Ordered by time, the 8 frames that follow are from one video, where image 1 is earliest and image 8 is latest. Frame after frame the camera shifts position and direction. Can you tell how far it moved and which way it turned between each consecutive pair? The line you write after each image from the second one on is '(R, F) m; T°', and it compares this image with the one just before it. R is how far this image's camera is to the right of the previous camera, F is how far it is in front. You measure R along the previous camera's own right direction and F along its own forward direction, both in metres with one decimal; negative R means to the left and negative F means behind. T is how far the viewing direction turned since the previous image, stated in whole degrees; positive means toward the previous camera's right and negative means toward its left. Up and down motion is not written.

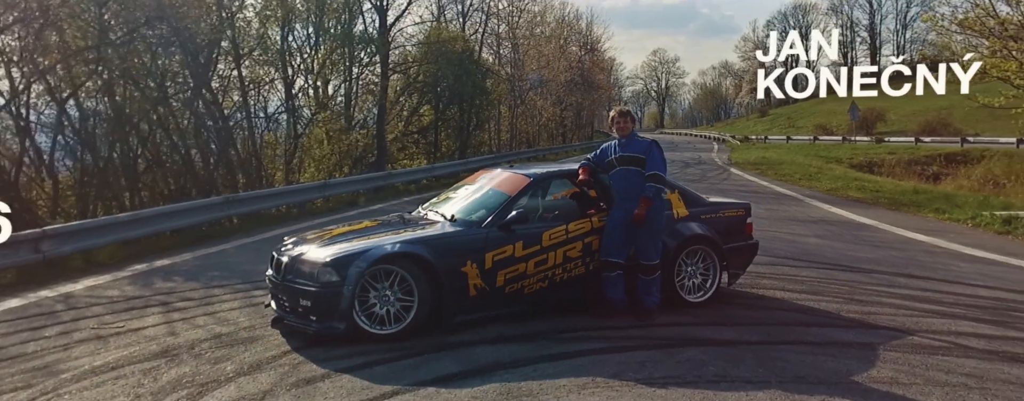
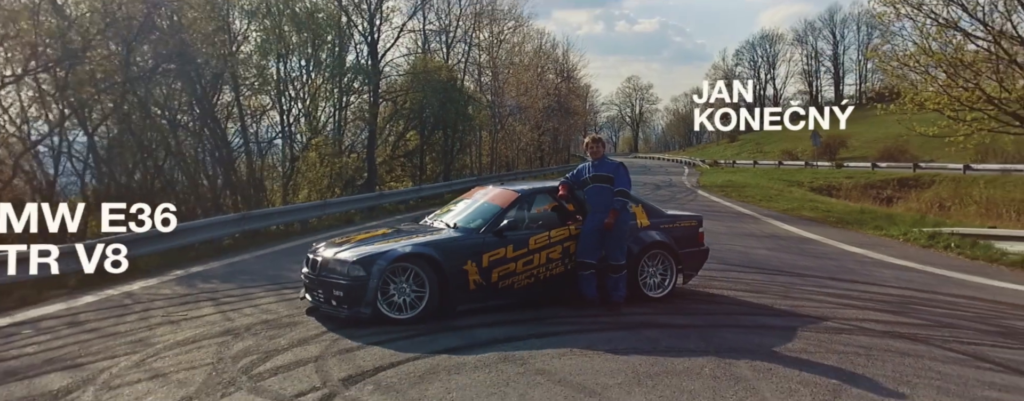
(-0.2, -1.3) m; +2°
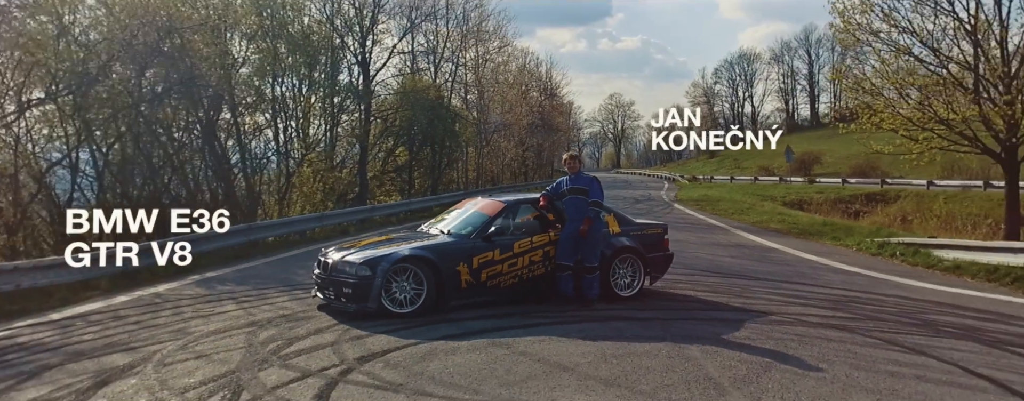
(0.0, -1.0) m; +1°
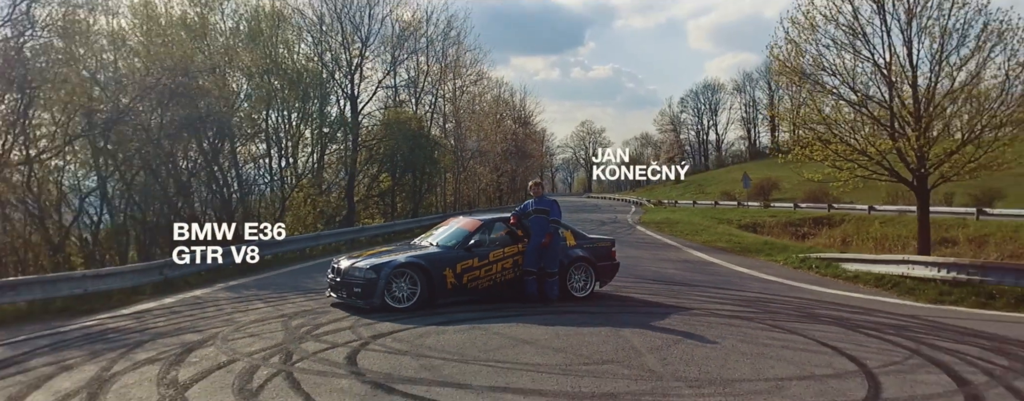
(0.0, -2.0) m; +2°
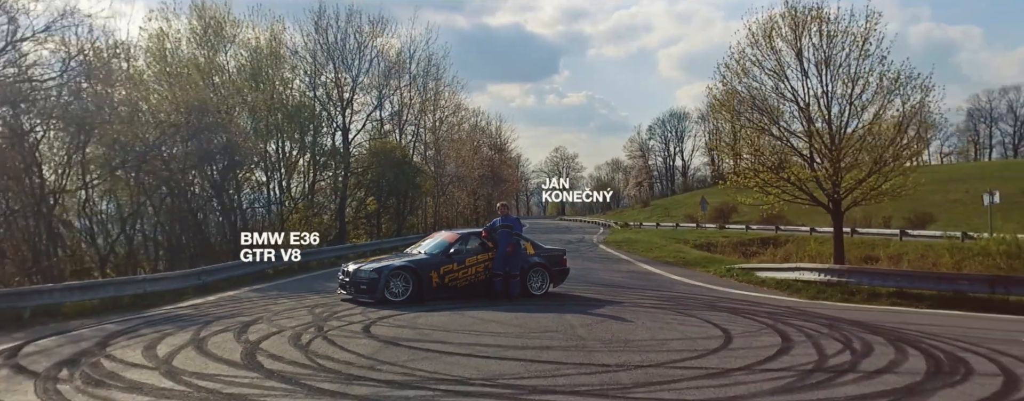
(+0.1, -2.8) m; +2°
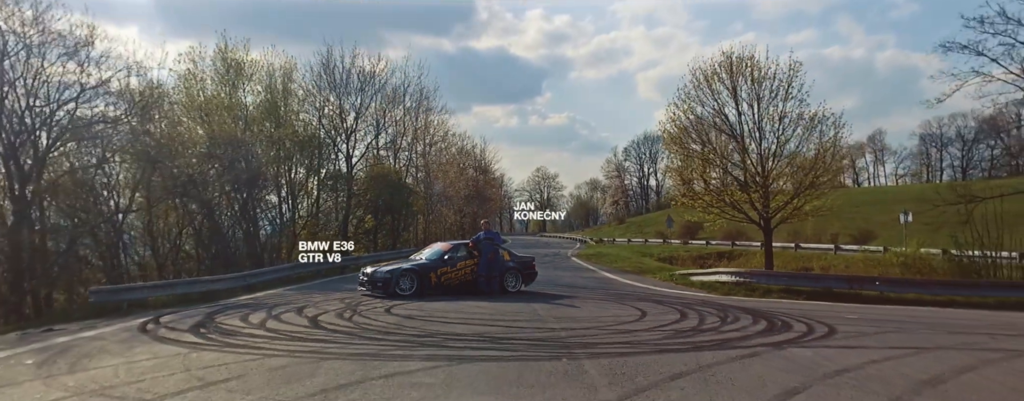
(+0.1, -3.9) m; +1°
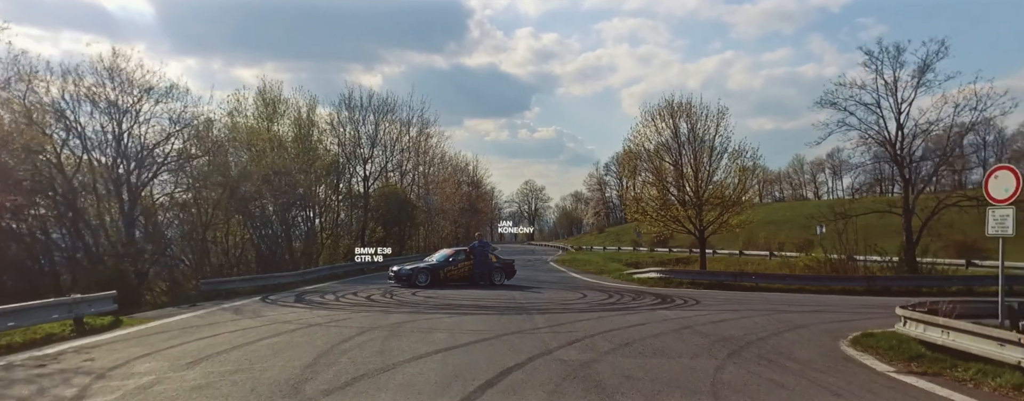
(+0.2, -6.5) m; +1°
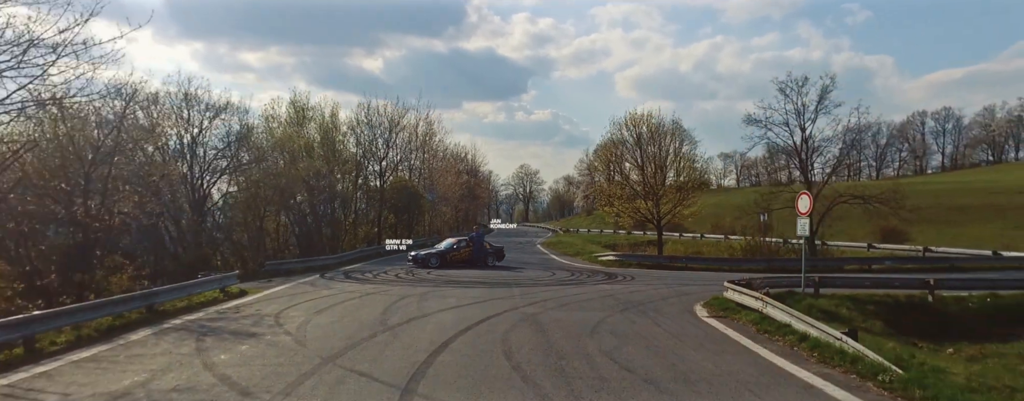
(+0.4, -6.9) m; 0°
